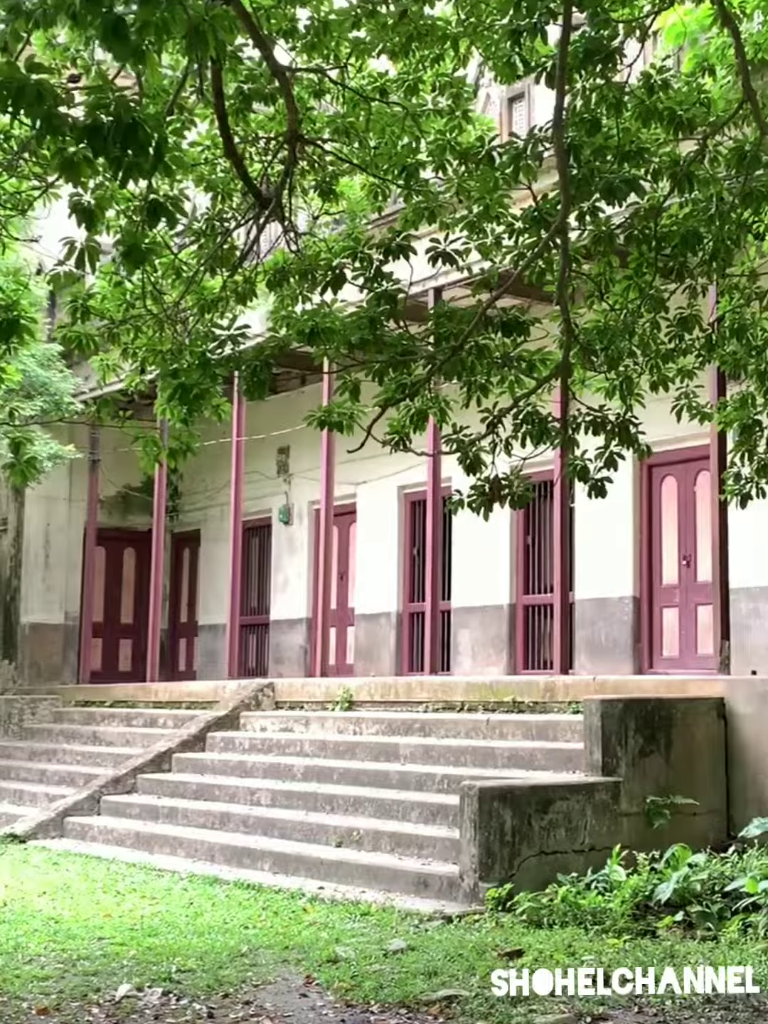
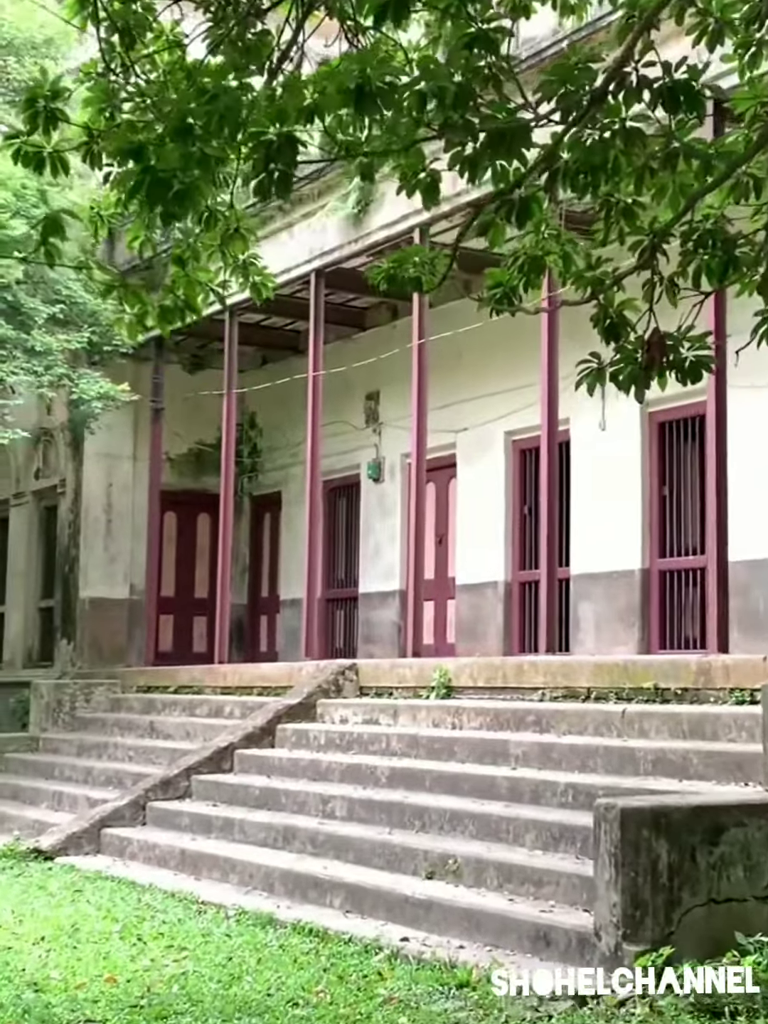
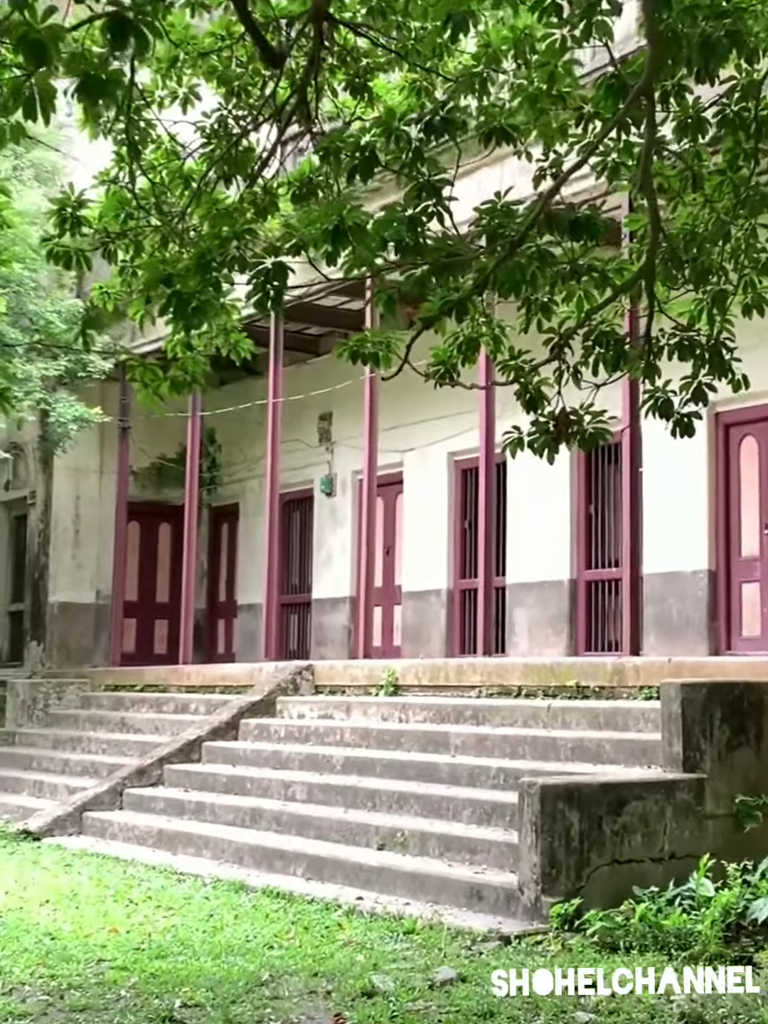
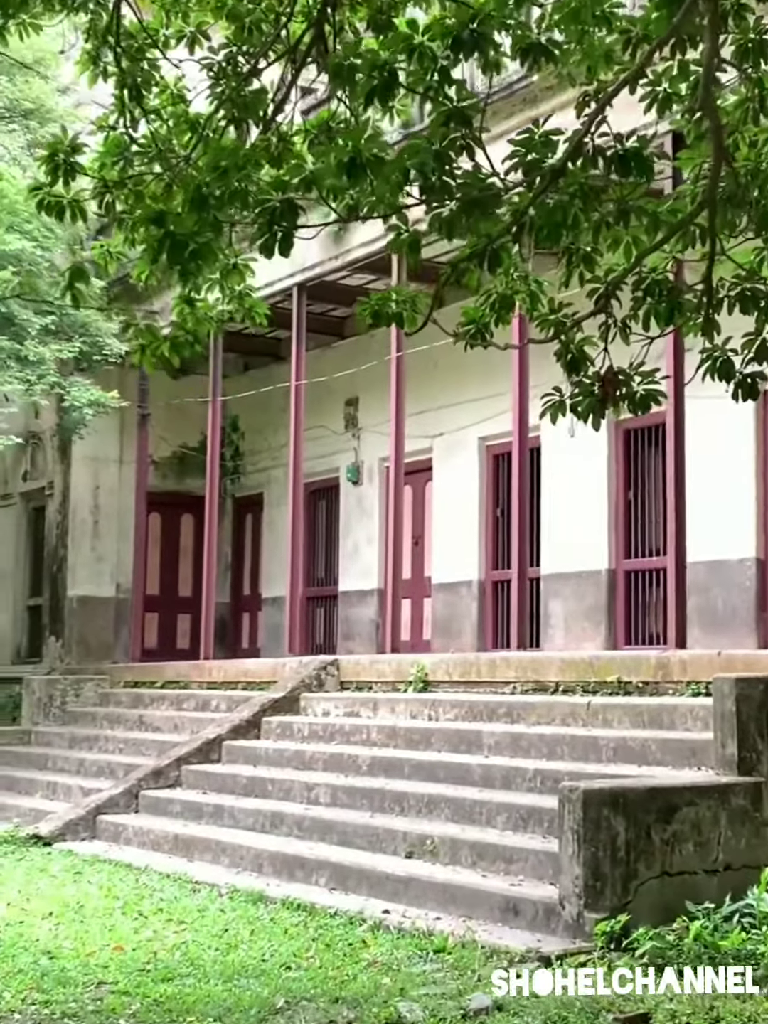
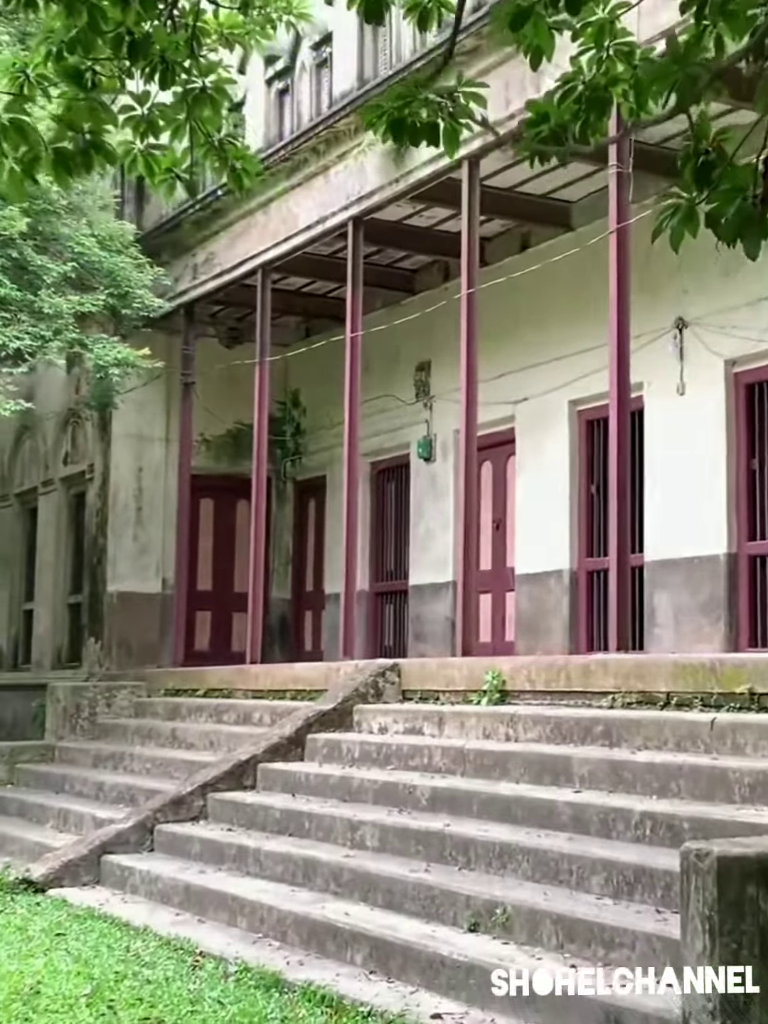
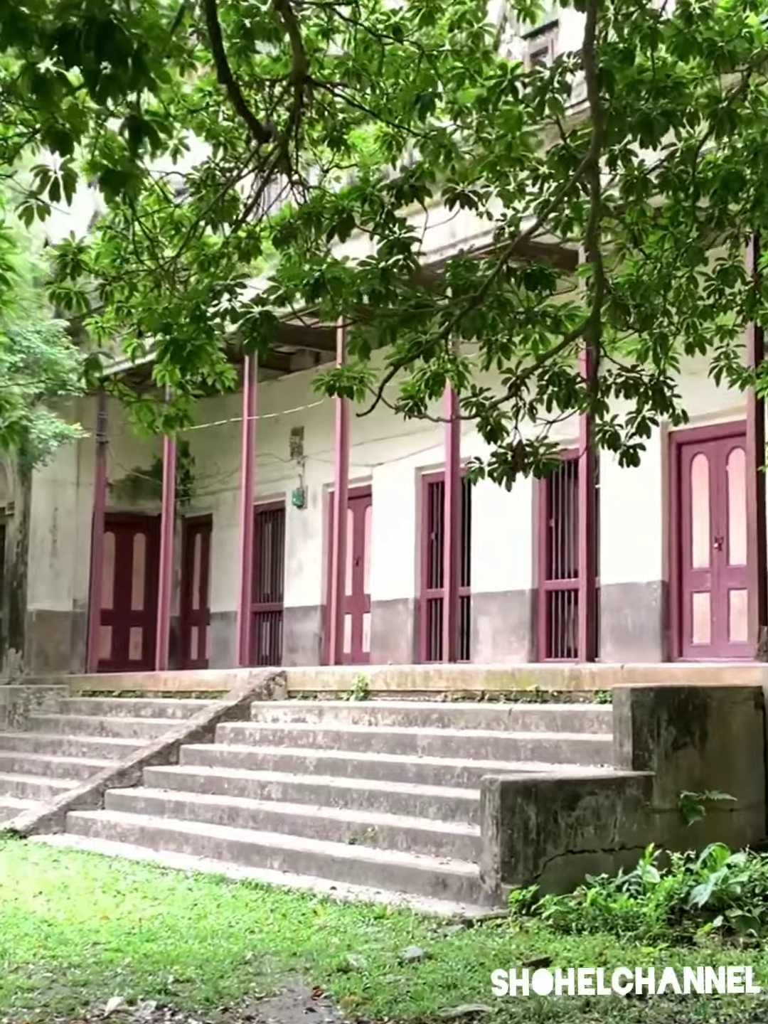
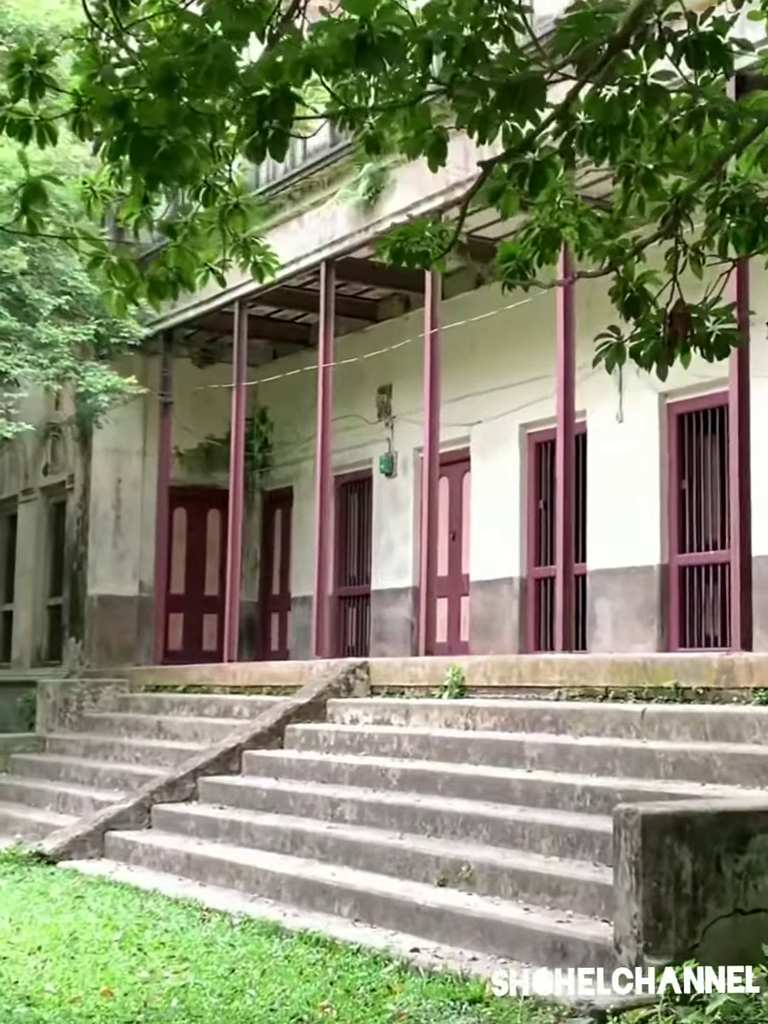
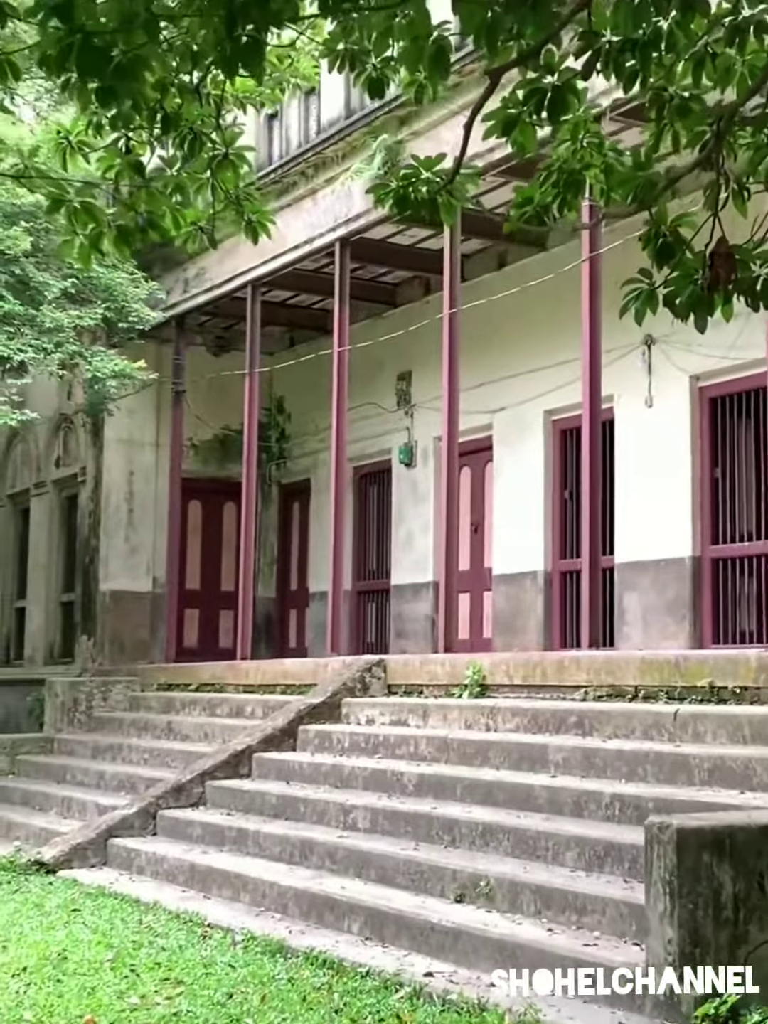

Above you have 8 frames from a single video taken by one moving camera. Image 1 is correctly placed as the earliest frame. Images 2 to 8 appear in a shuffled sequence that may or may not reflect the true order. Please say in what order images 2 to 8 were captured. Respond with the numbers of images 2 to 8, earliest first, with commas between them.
6, 3, 4, 2, 7, 8, 5
